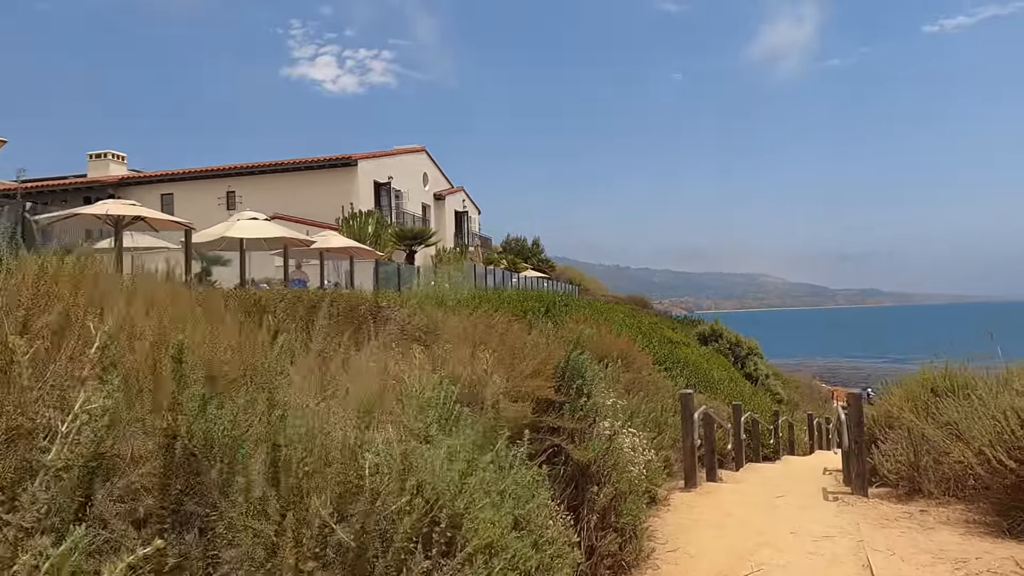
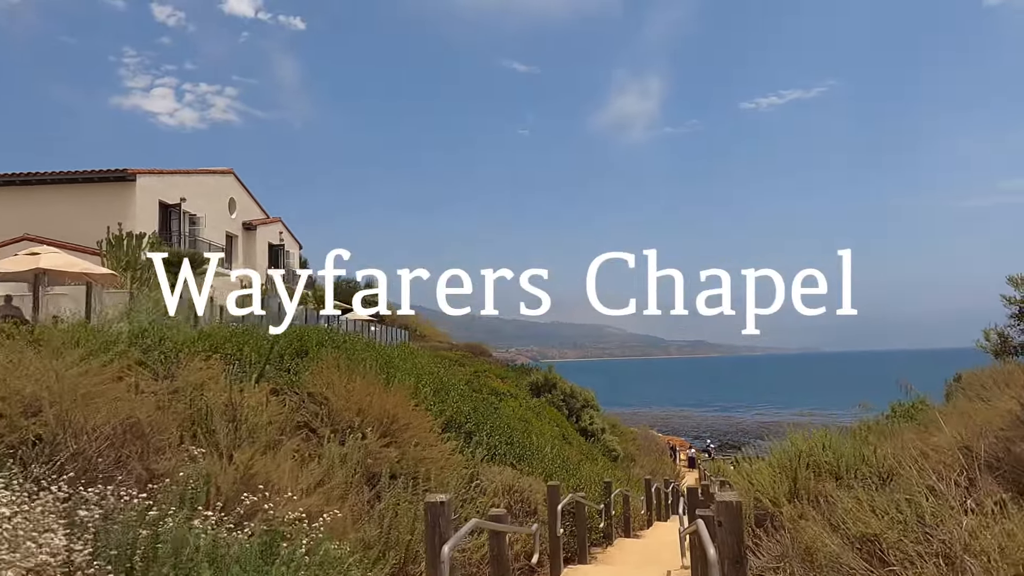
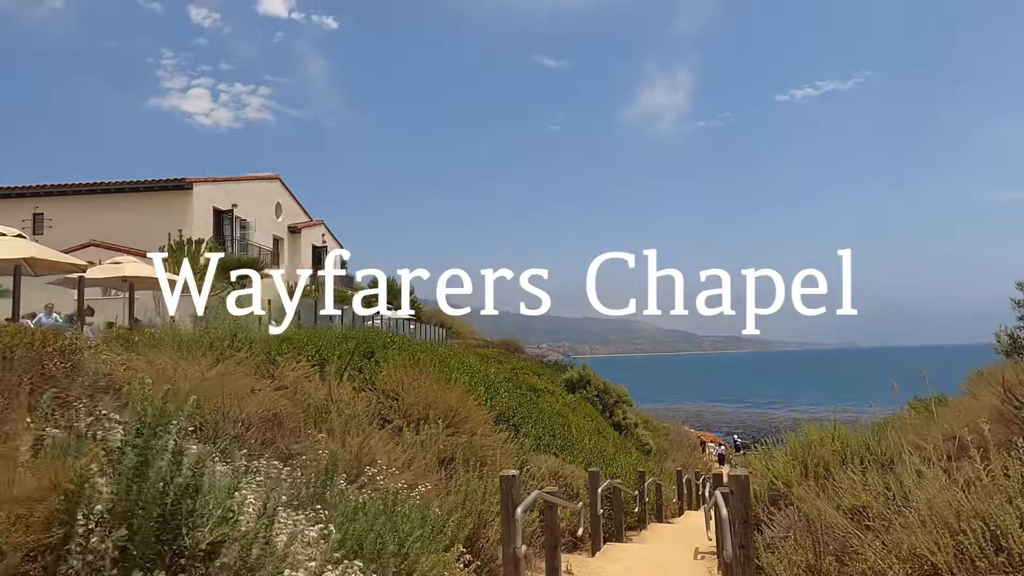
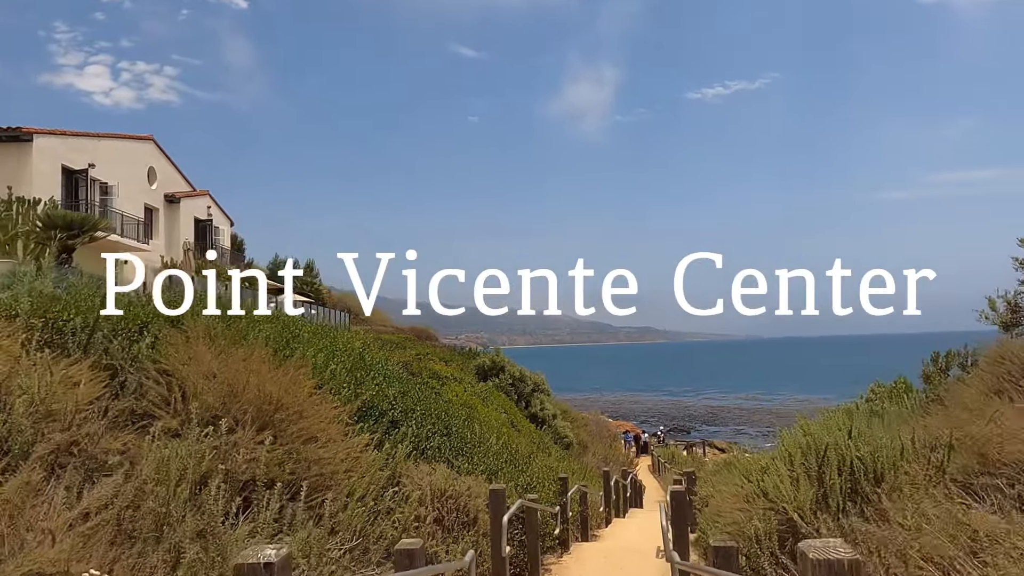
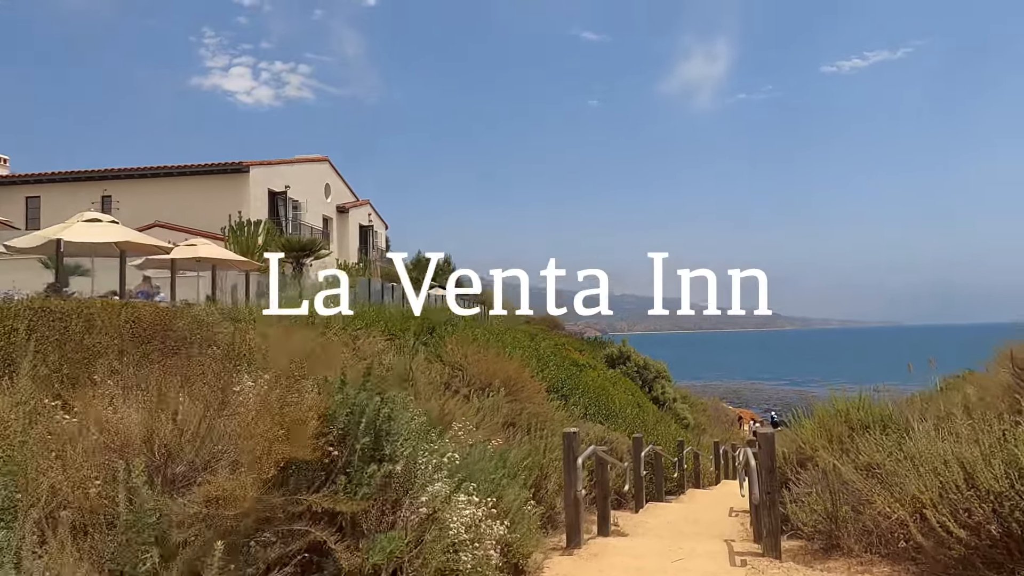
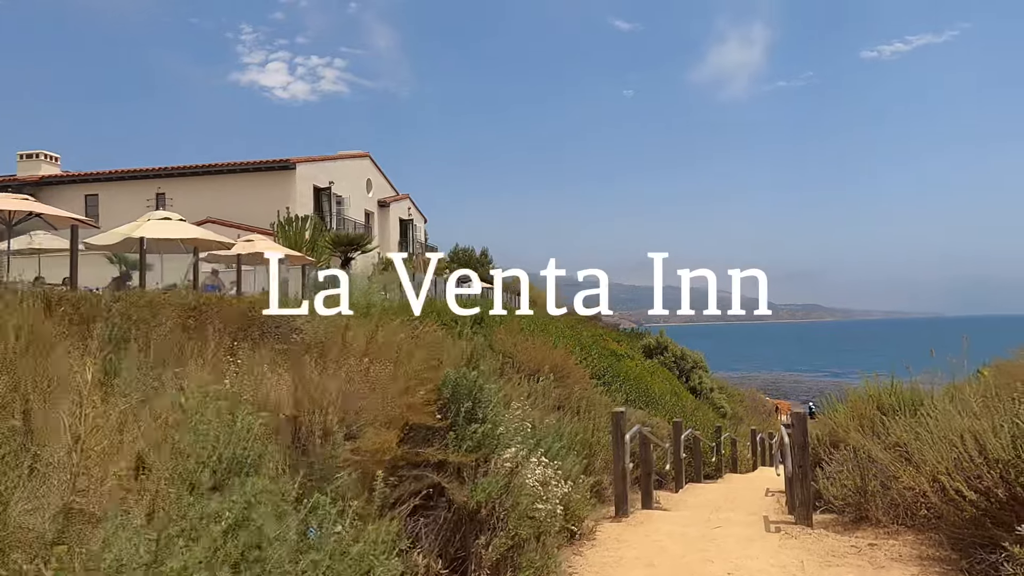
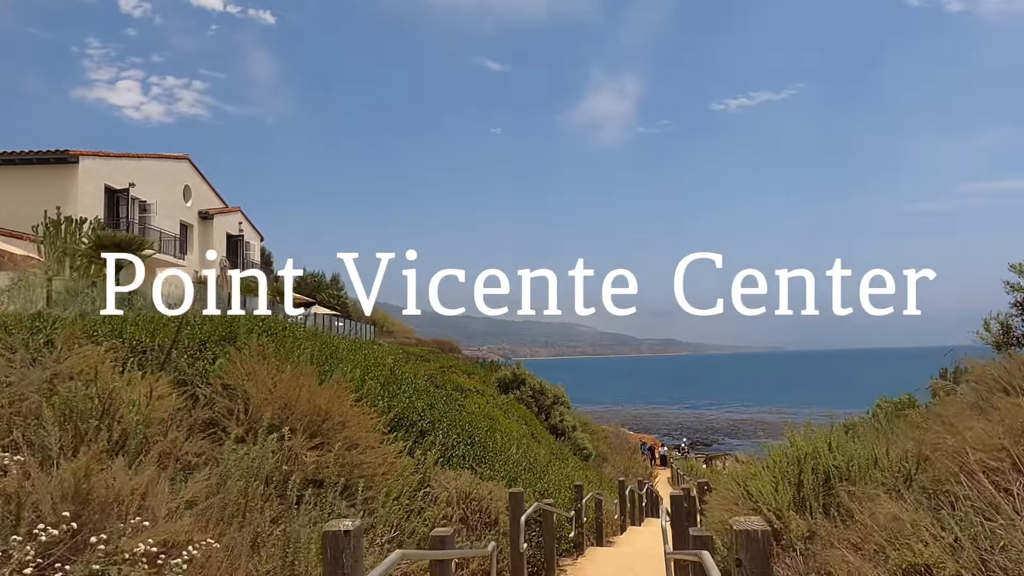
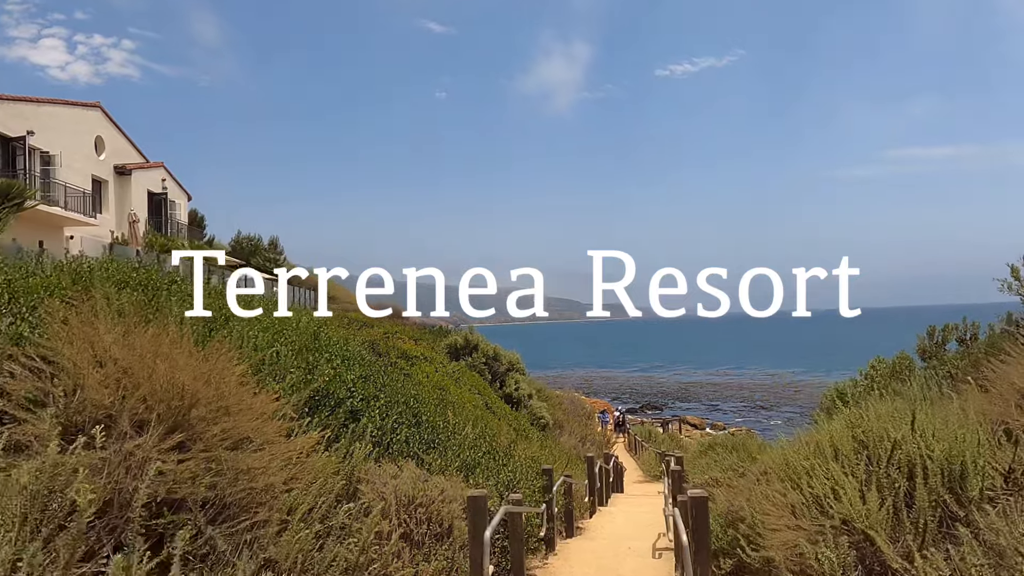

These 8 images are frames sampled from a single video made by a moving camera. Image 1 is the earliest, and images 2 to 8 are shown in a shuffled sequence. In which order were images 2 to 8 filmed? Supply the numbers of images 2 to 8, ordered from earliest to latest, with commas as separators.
6, 5, 3, 2, 7, 4, 8
